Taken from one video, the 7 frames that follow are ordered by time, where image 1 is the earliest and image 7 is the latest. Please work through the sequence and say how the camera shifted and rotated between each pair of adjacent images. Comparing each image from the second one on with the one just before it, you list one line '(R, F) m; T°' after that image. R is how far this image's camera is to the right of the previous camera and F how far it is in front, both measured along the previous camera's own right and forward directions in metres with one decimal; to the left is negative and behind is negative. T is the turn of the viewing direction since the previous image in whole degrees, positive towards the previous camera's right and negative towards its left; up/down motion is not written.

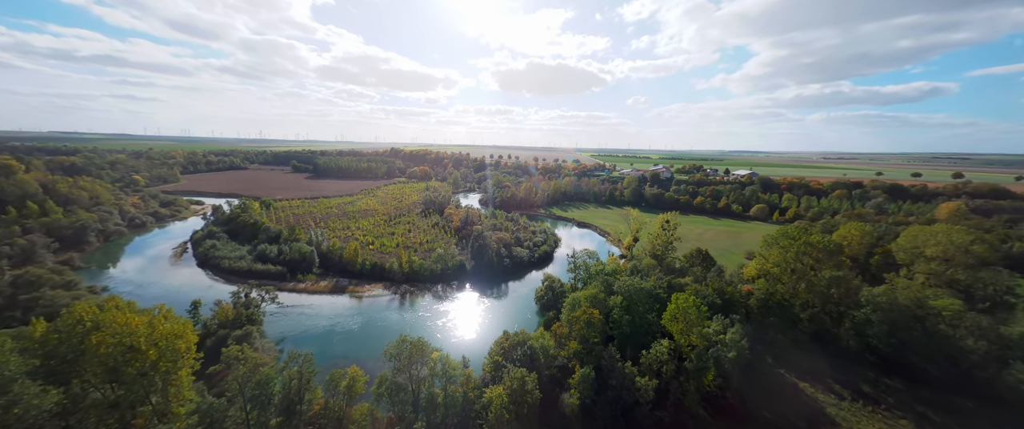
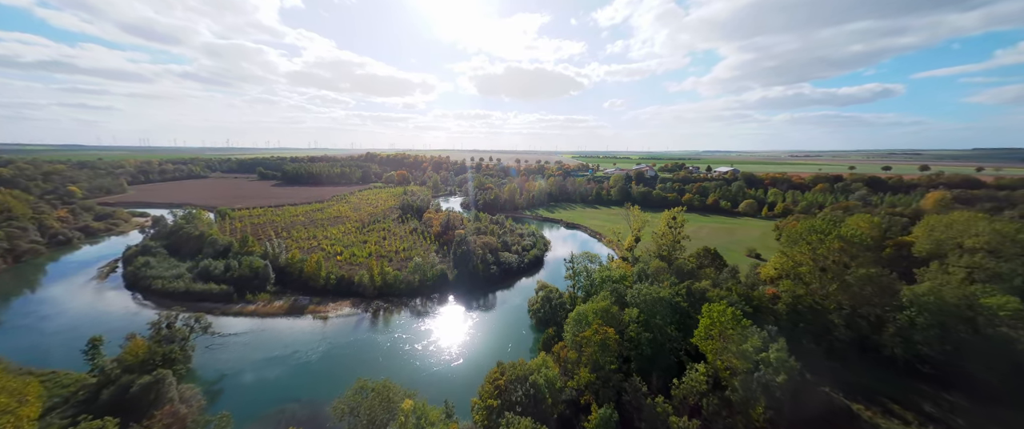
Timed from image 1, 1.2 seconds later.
(-0.5, +4.4) m; +3°
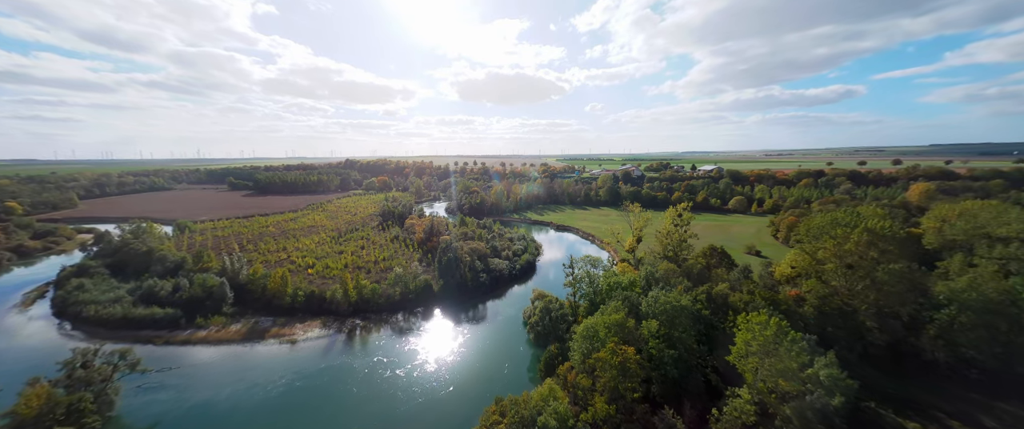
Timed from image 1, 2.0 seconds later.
(-0.5, +3.1) m; +3°
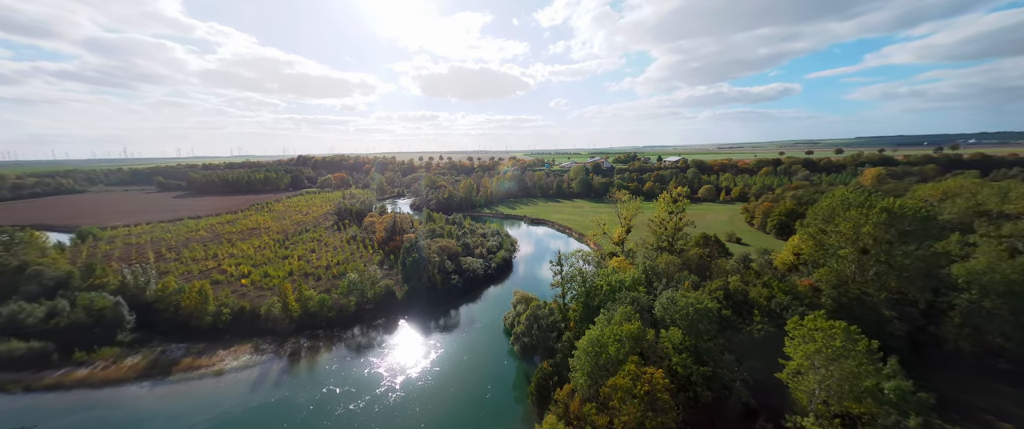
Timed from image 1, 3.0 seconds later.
(-0.6, +4.1) m; +6°
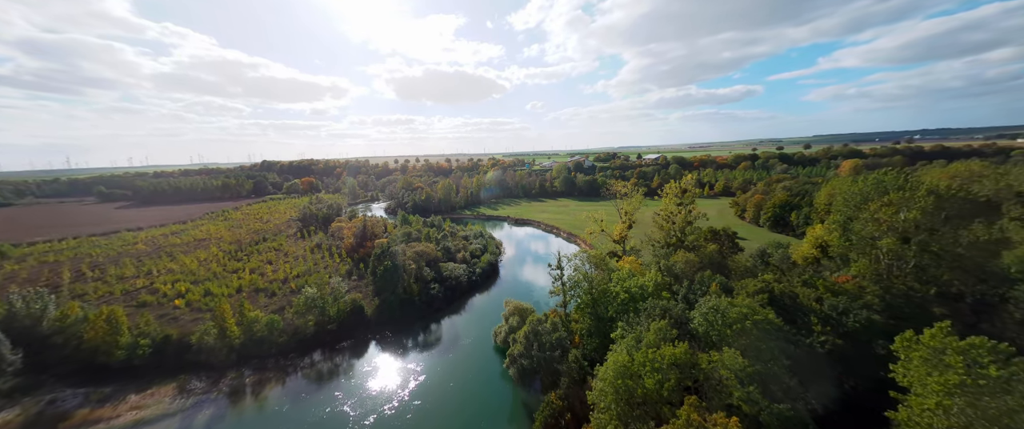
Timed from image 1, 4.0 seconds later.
(-0.6, +3.6) m; +4°
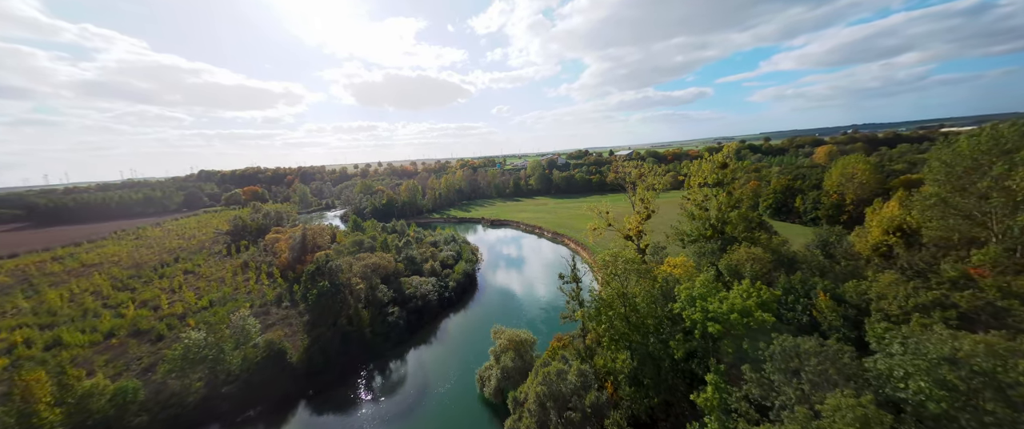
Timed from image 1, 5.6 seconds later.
(-0.7, +6.4) m; +5°
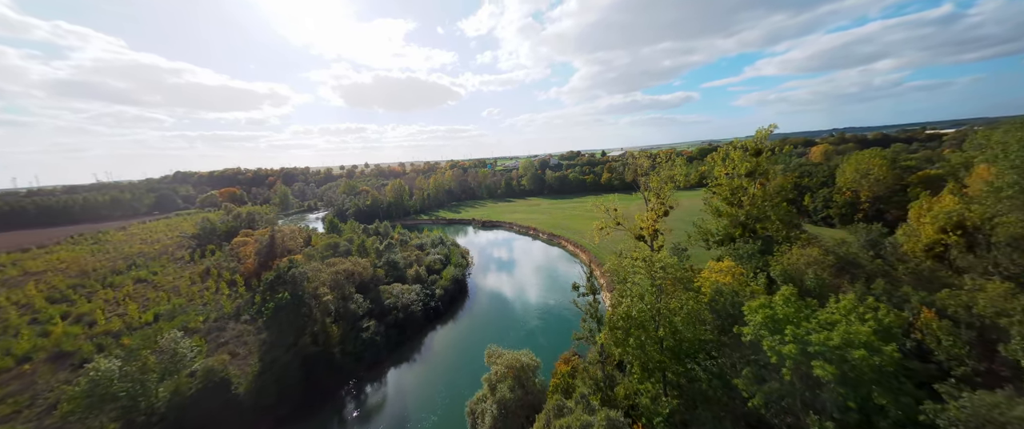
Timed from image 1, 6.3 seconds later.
(-0.3, +2.8) m; +2°
